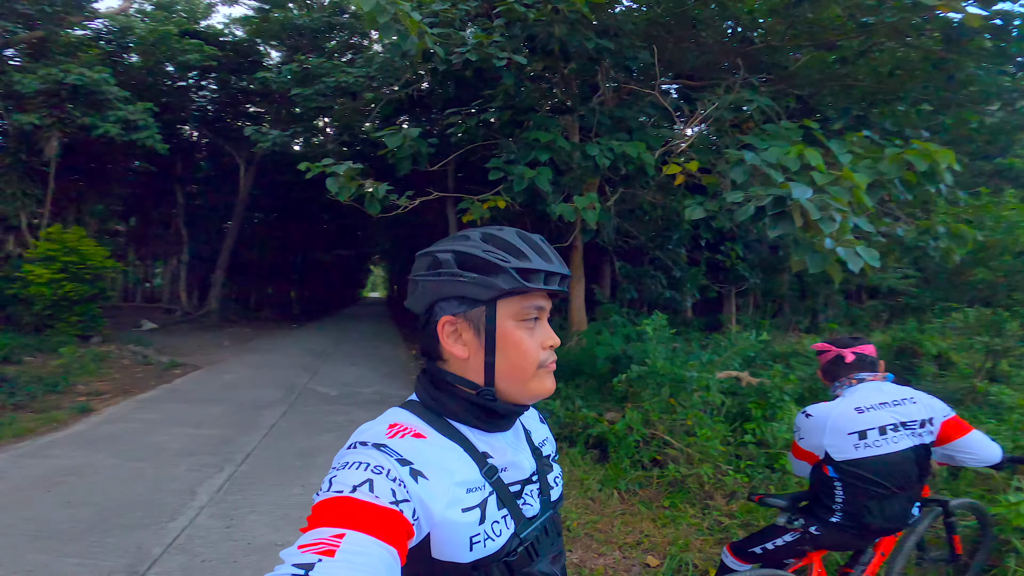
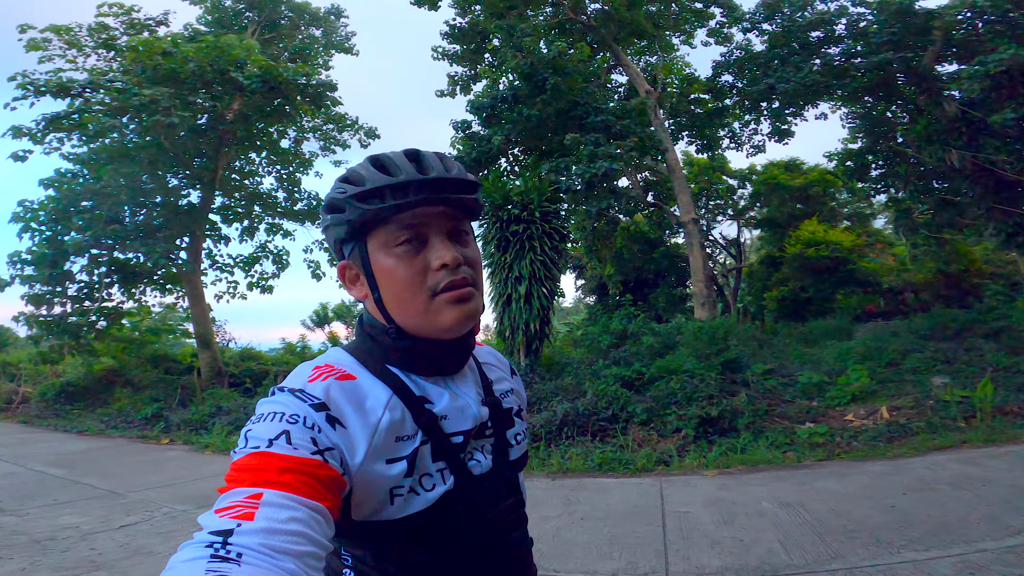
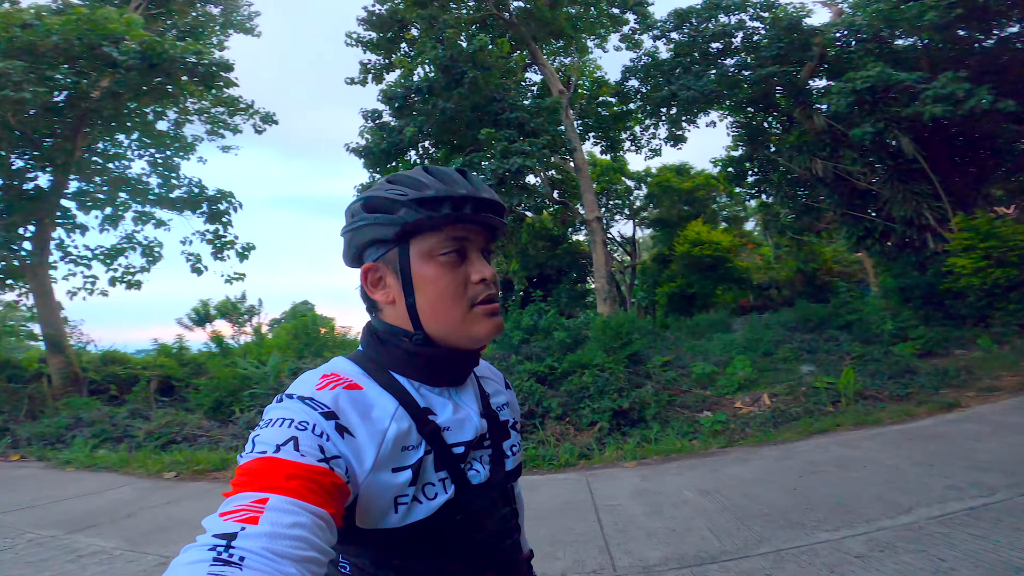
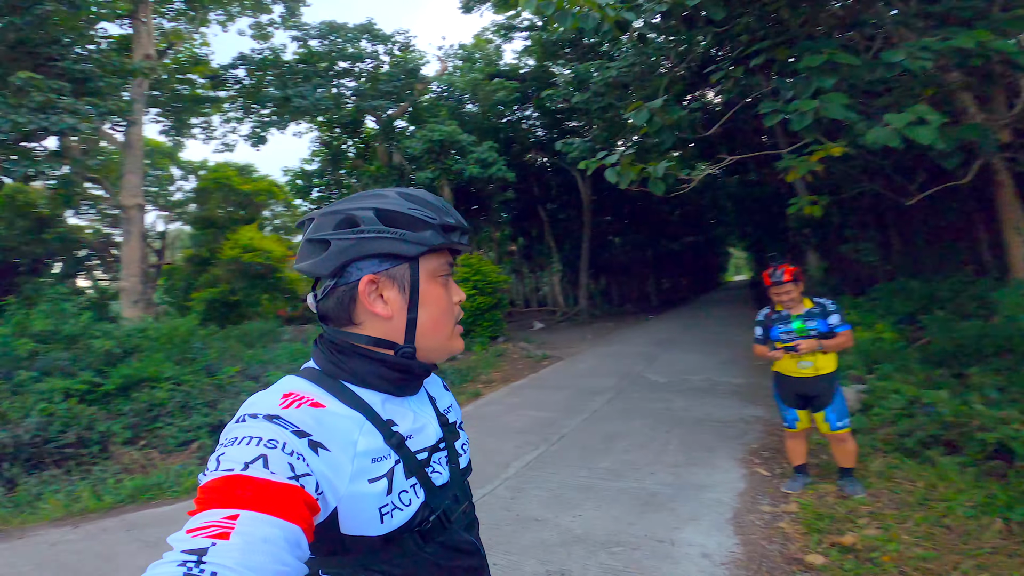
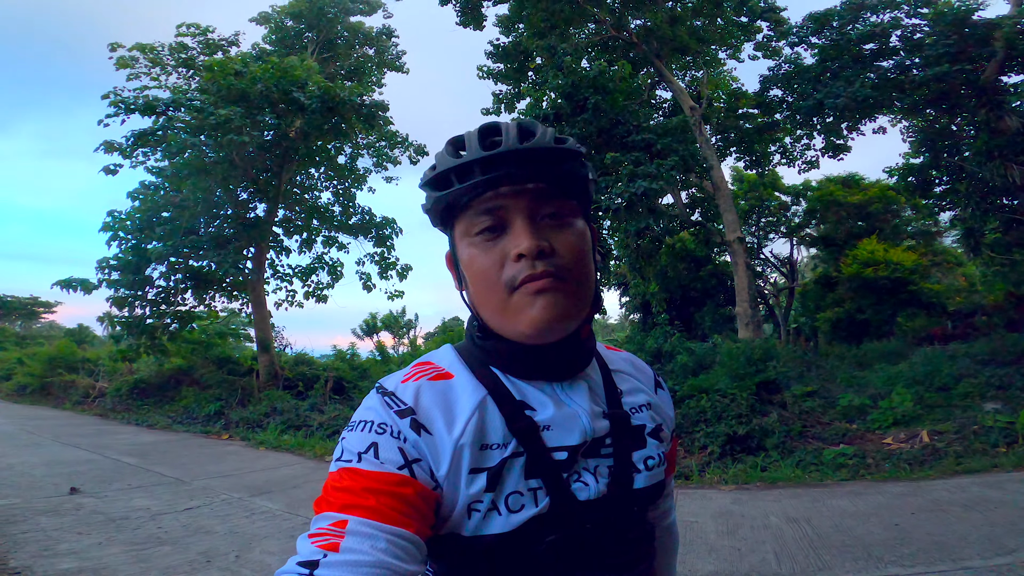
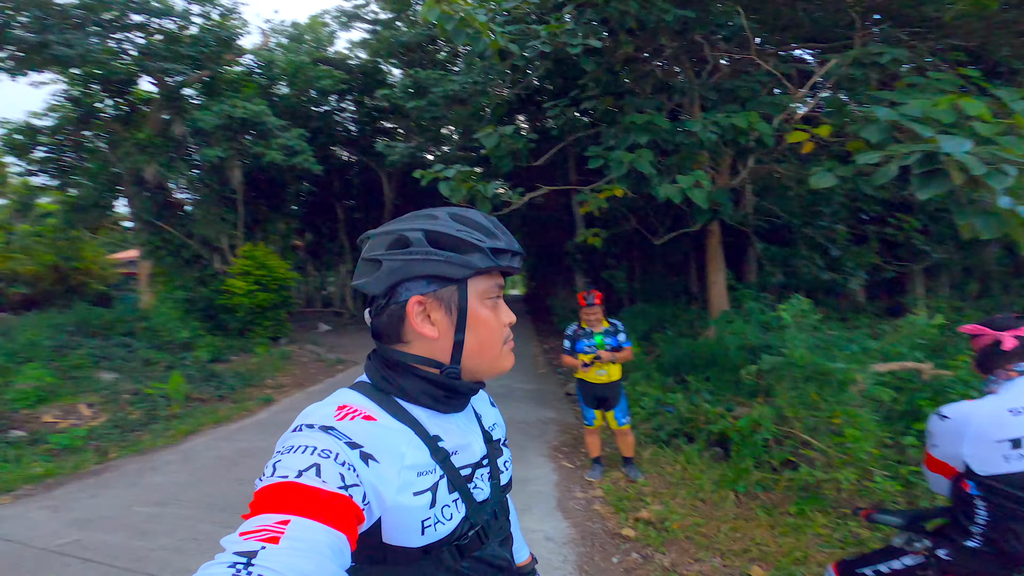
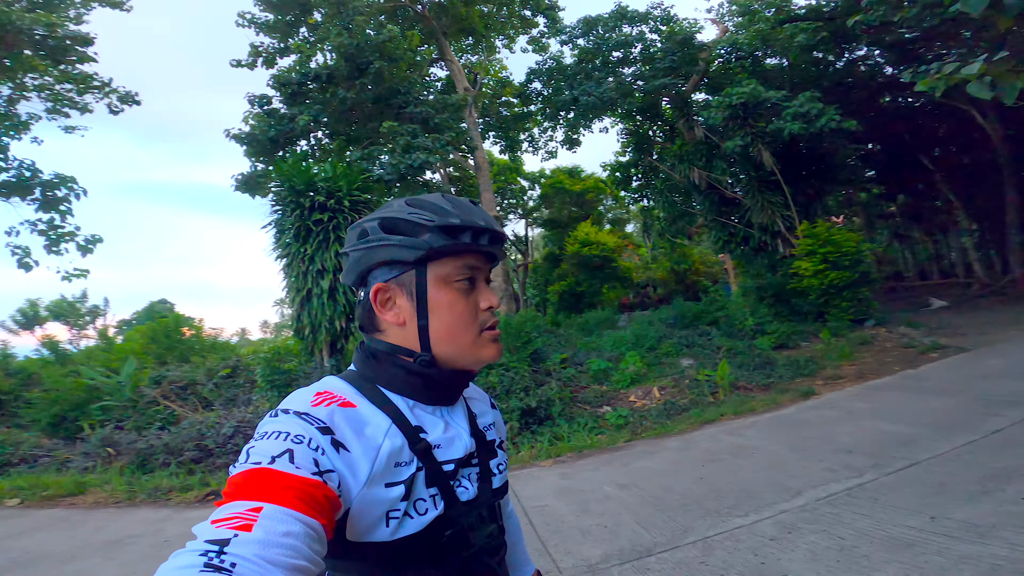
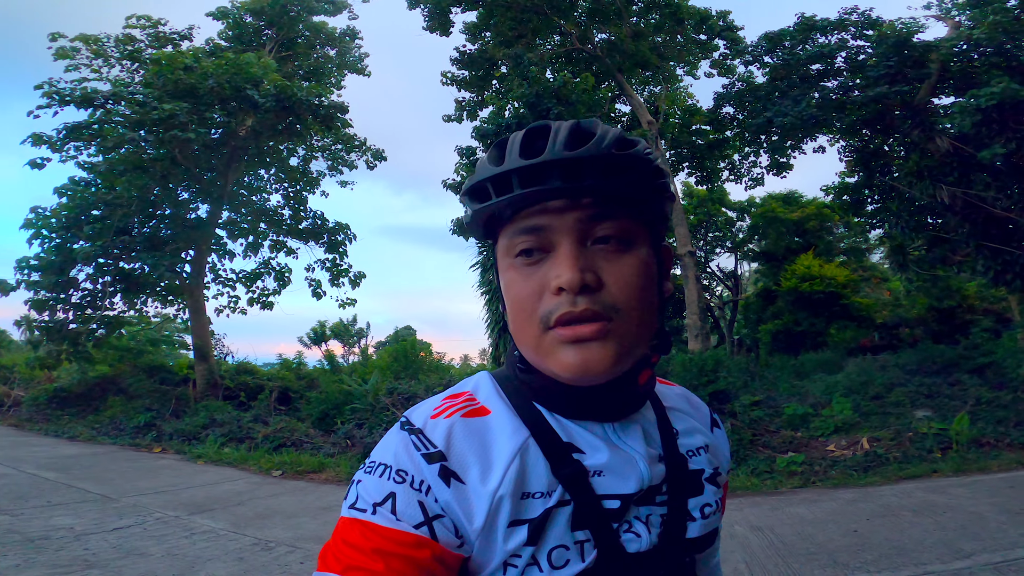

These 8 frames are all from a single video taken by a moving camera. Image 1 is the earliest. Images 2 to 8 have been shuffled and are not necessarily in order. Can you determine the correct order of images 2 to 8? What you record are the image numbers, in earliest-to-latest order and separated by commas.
6, 4, 7, 3, 2, 5, 8
